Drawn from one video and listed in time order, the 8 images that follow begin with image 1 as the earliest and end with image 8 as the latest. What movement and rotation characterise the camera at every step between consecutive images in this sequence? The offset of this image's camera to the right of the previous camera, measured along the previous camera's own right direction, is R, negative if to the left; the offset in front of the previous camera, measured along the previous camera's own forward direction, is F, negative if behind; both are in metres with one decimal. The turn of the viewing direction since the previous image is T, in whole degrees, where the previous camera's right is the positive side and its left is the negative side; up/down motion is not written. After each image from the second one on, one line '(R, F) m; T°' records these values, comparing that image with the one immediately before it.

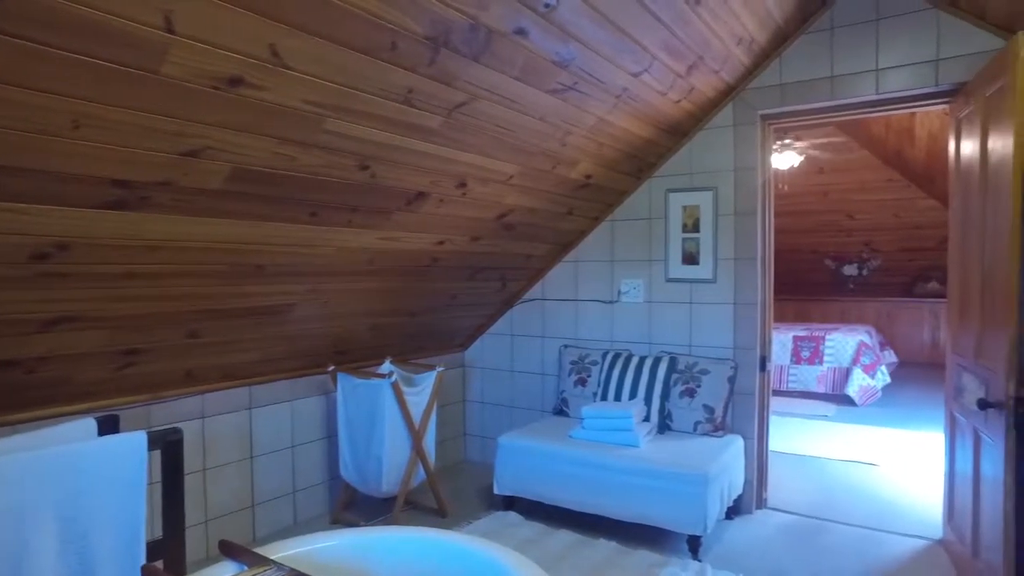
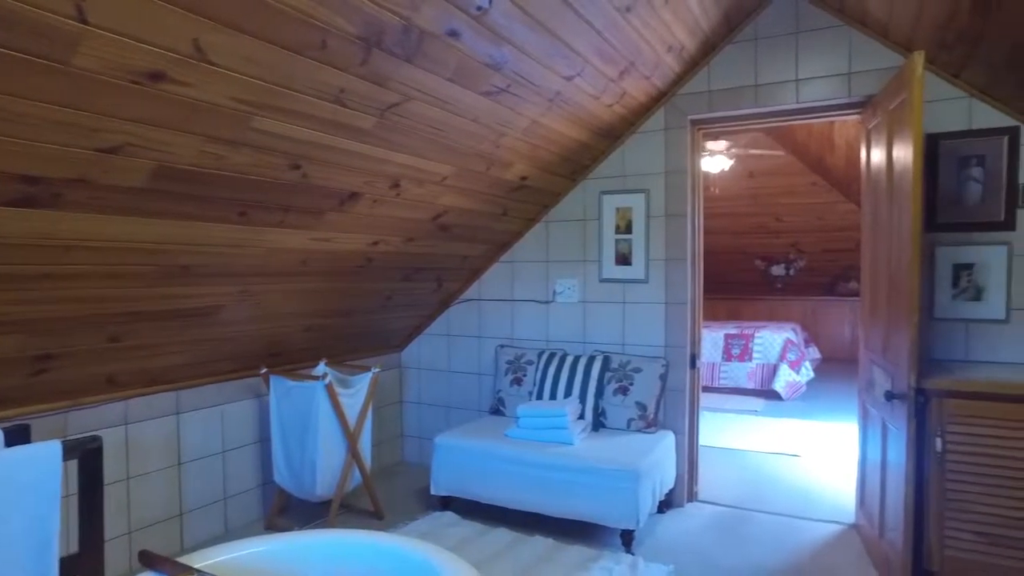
(+0.2, 0.0) m; +2°
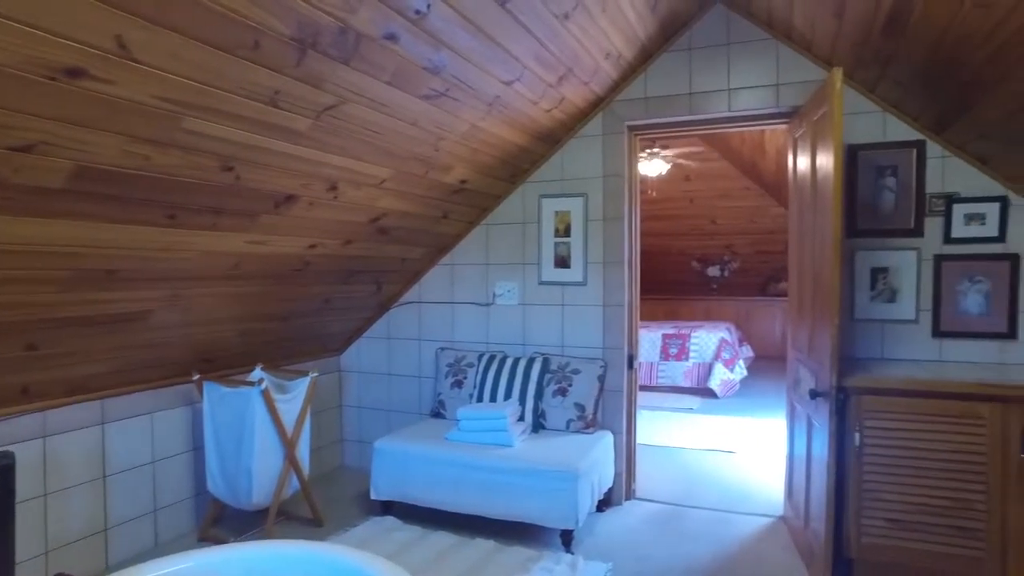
(0.0, 0.0) m; +5°
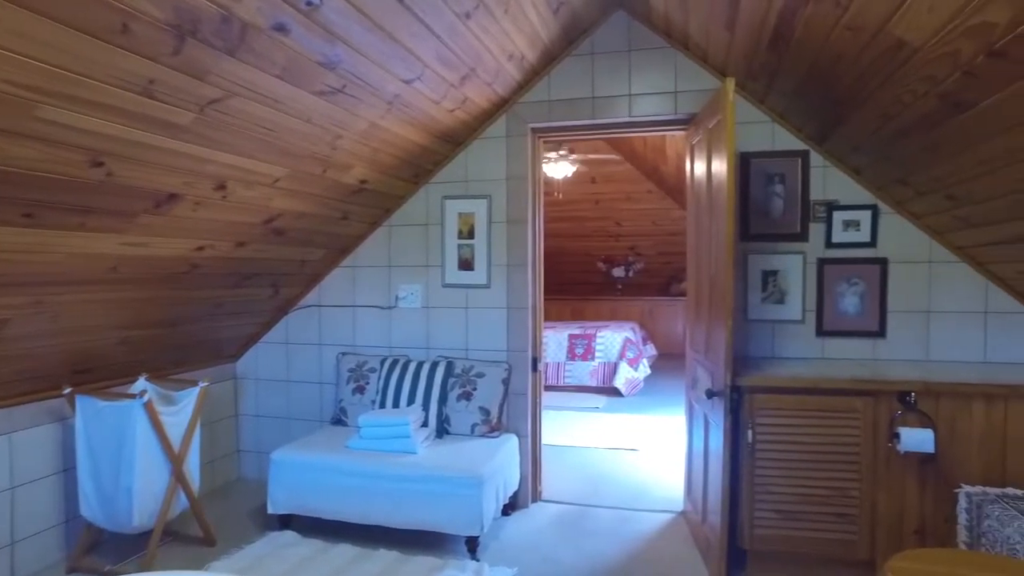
(0.0, 0.0) m; +7°
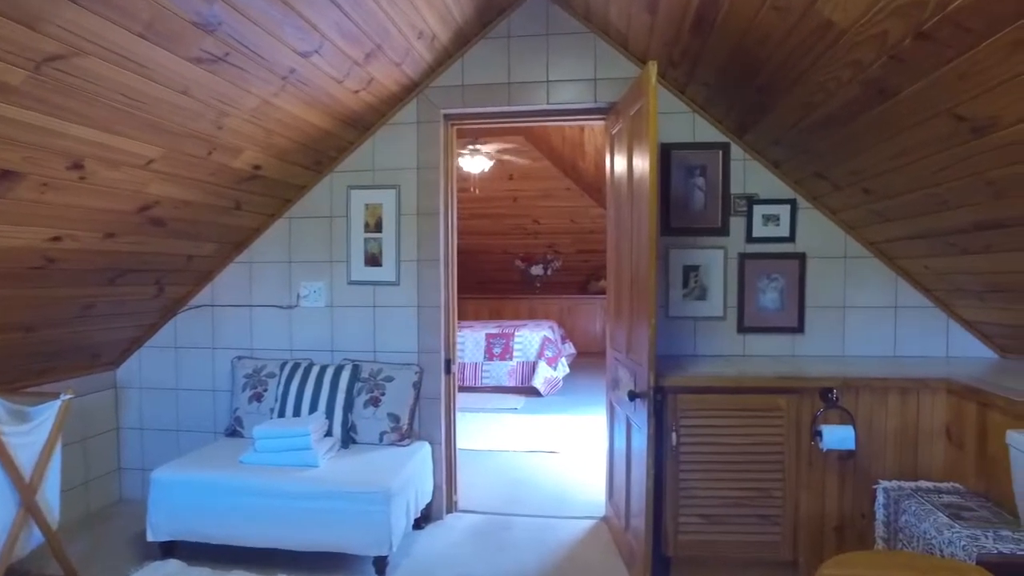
(0.0, +0.2) m; +7°
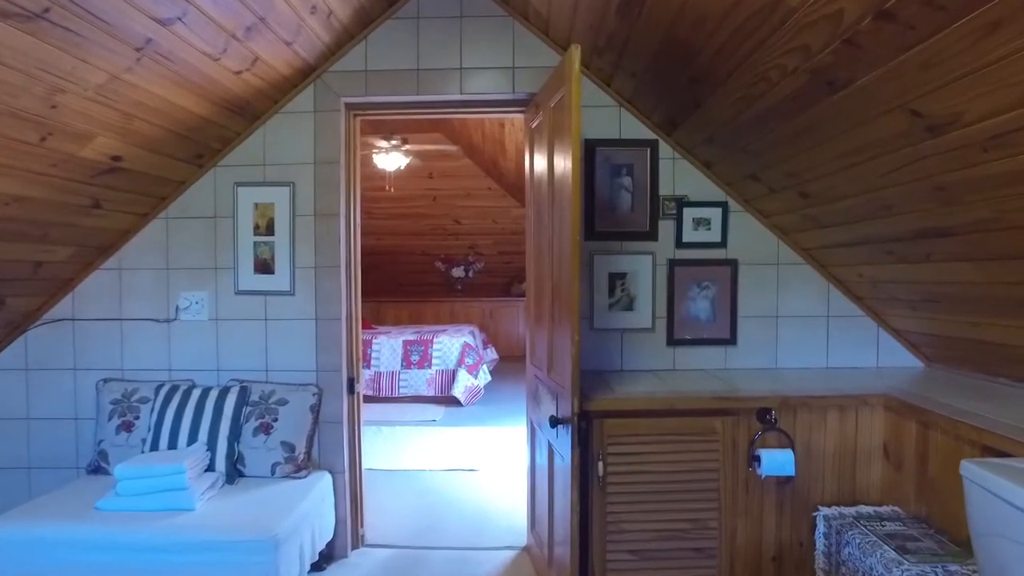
(+0.1, +0.3) m; +6°
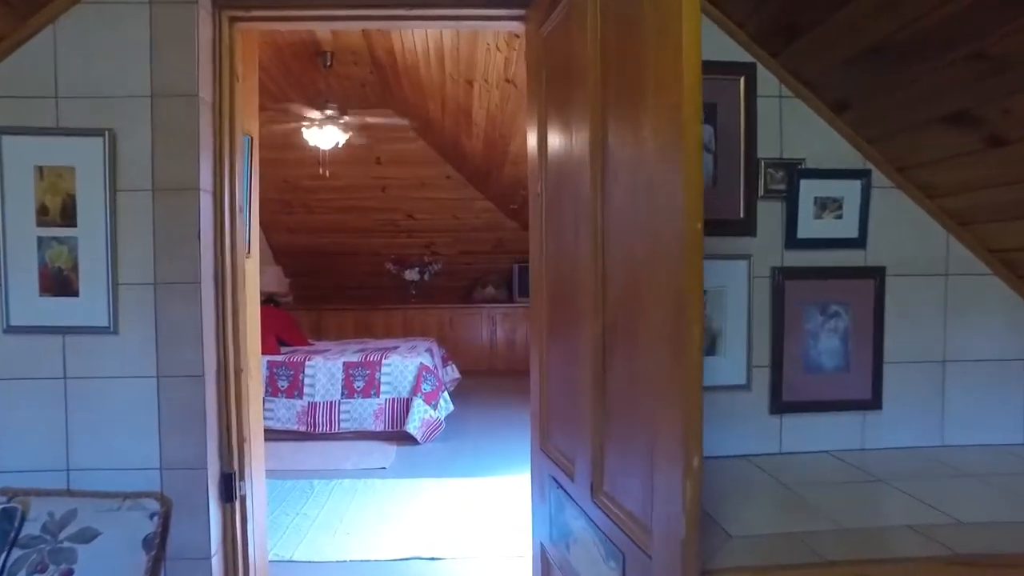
(-0.1, +1.1) m; +4°
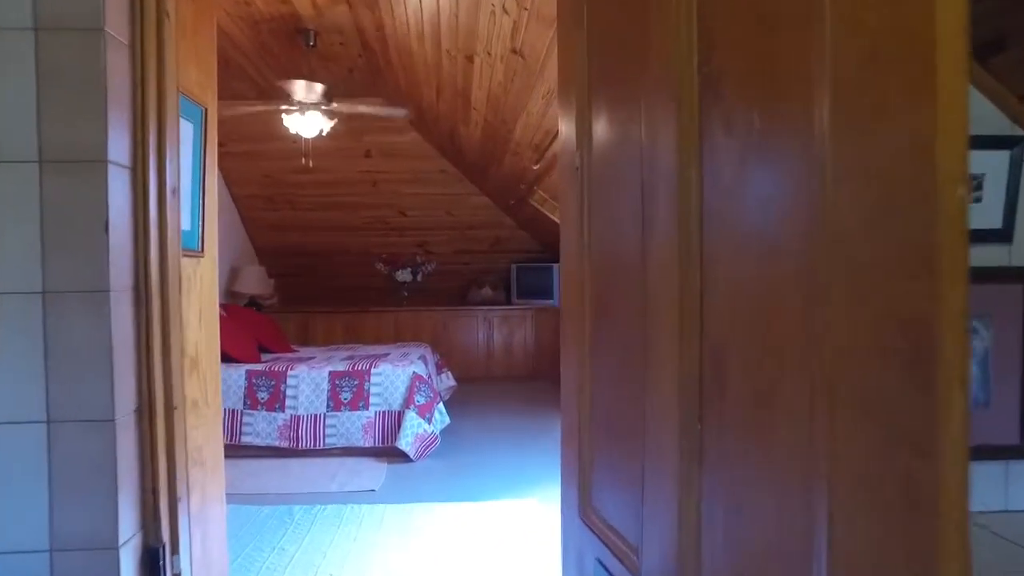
(-0.1, +0.4) m; +1°
